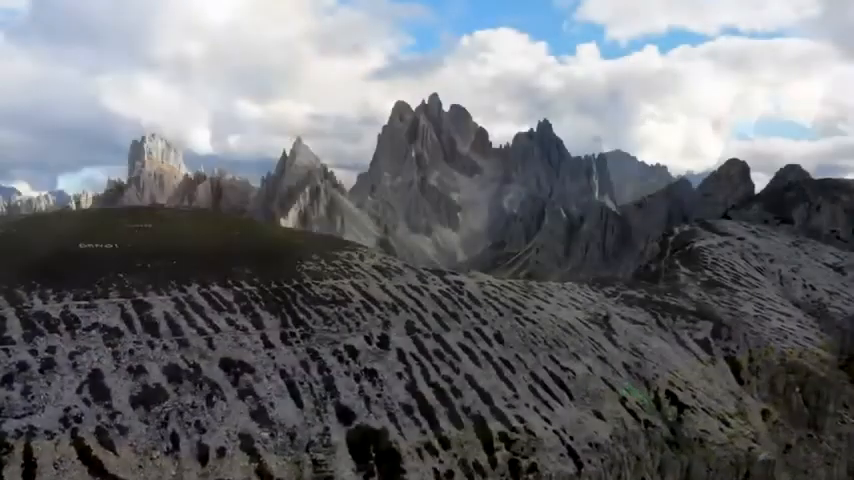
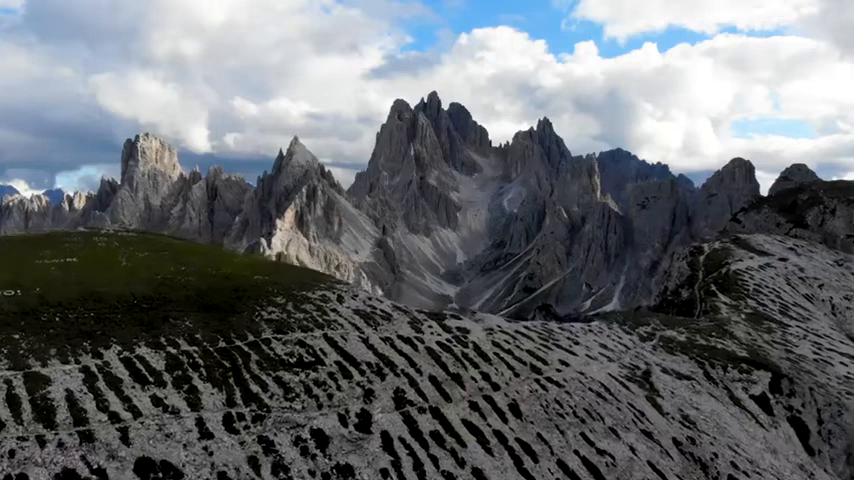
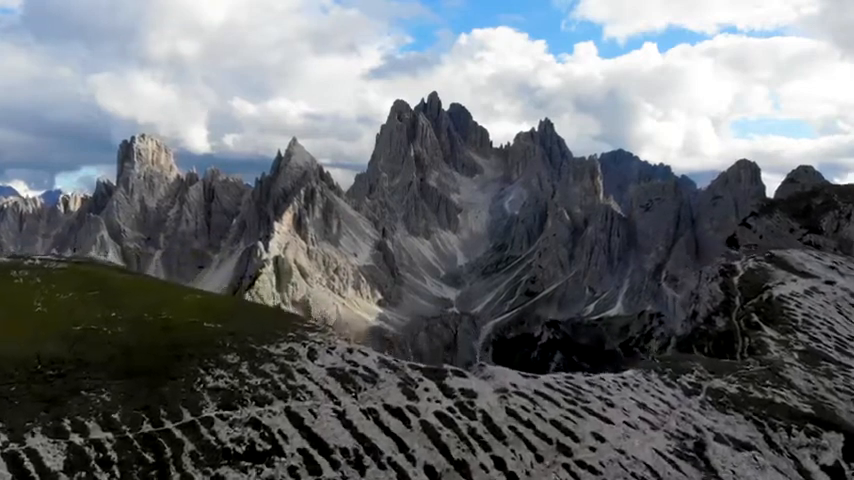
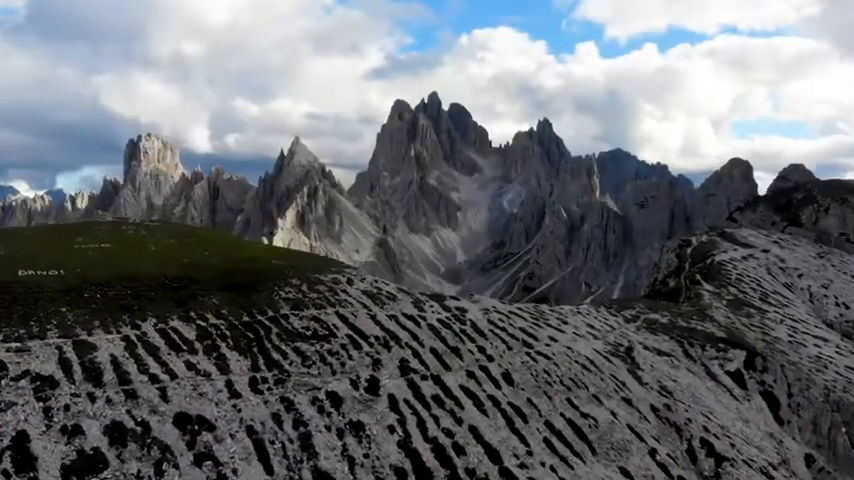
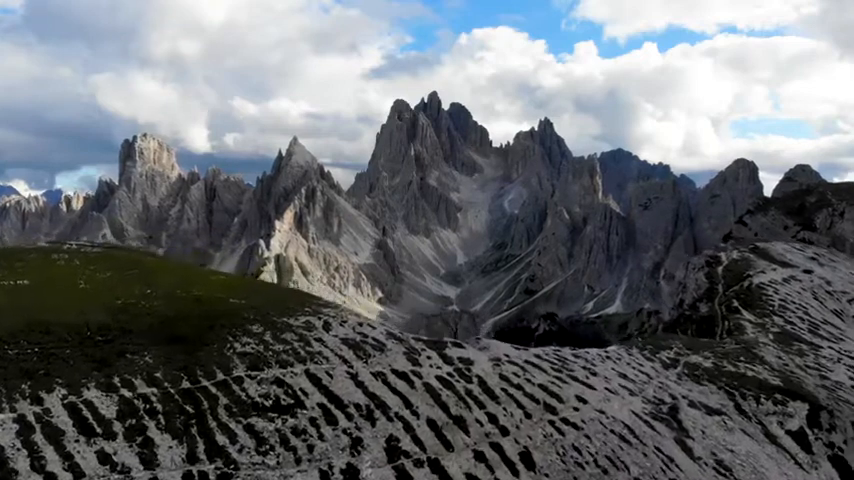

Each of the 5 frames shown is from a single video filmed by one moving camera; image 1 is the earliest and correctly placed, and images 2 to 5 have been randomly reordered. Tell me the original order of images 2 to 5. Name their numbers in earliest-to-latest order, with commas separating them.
4, 2, 5, 3
